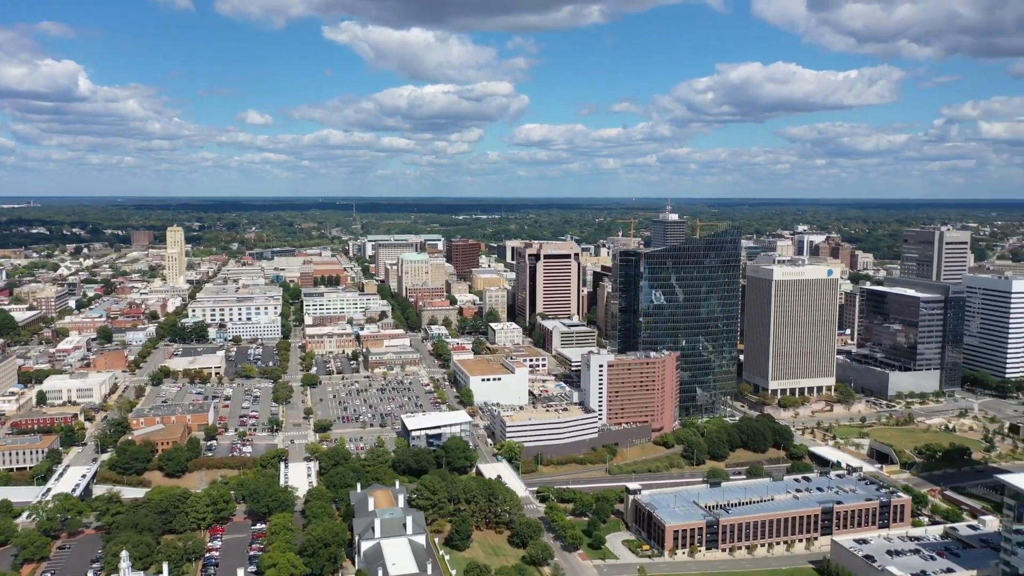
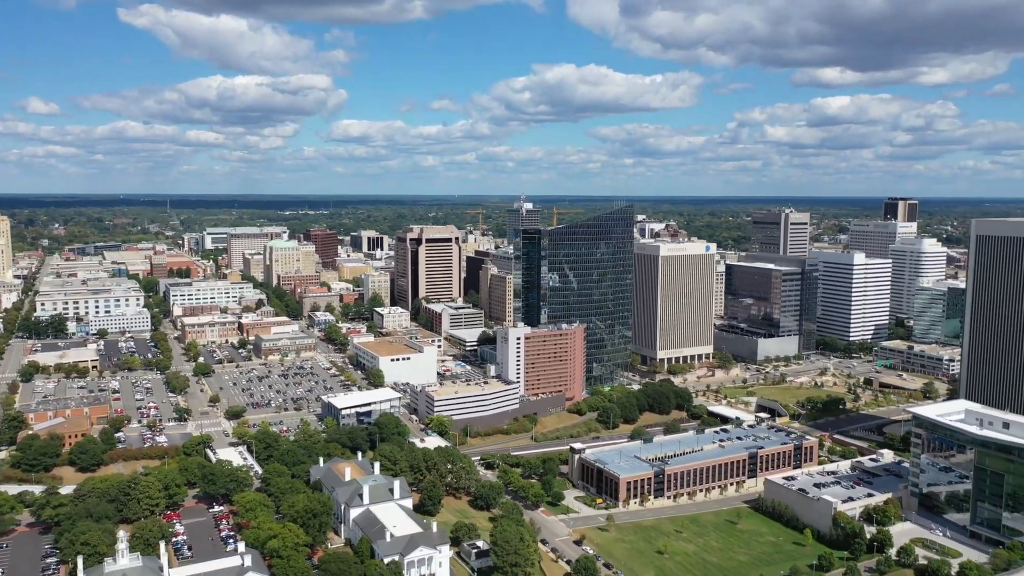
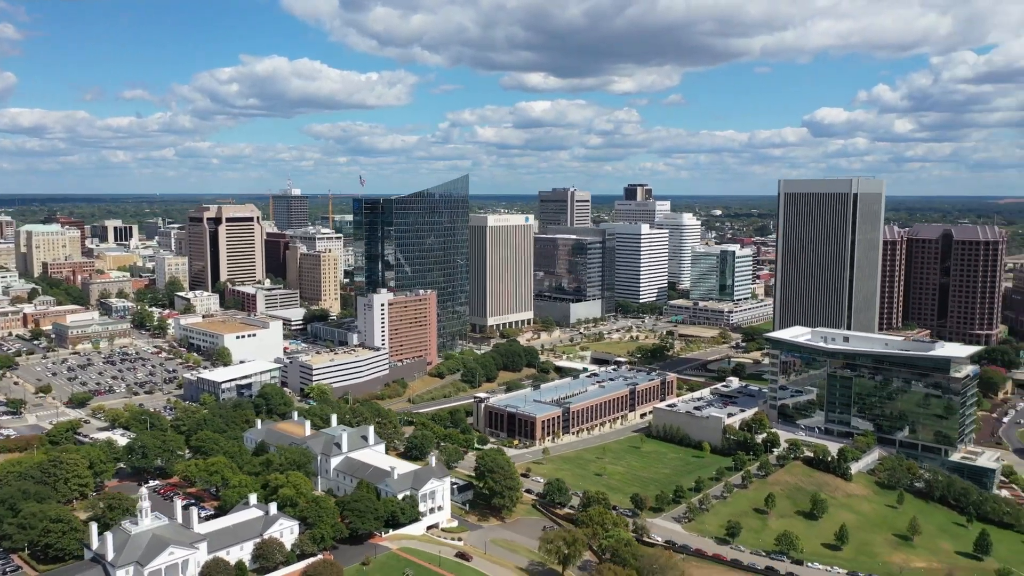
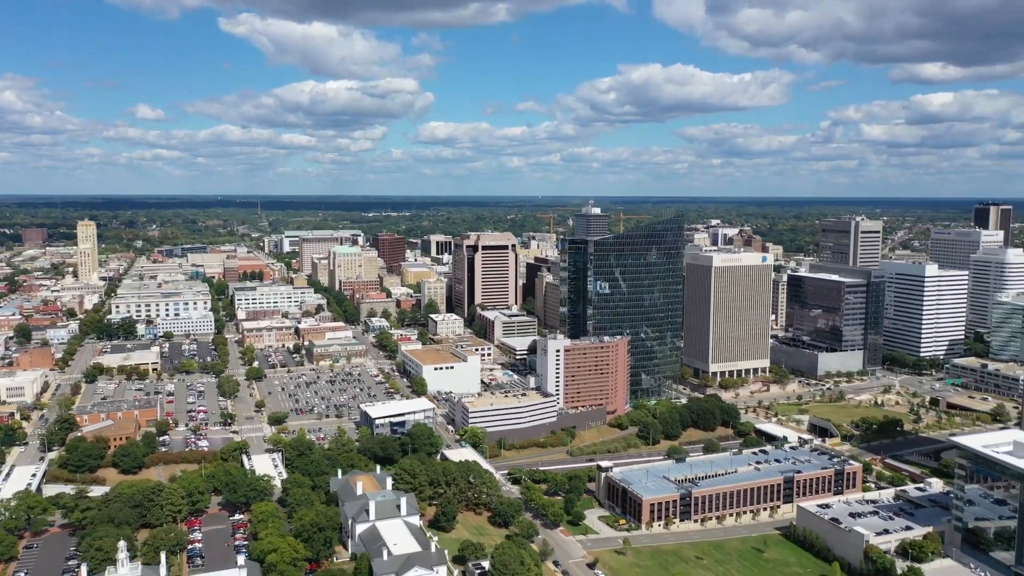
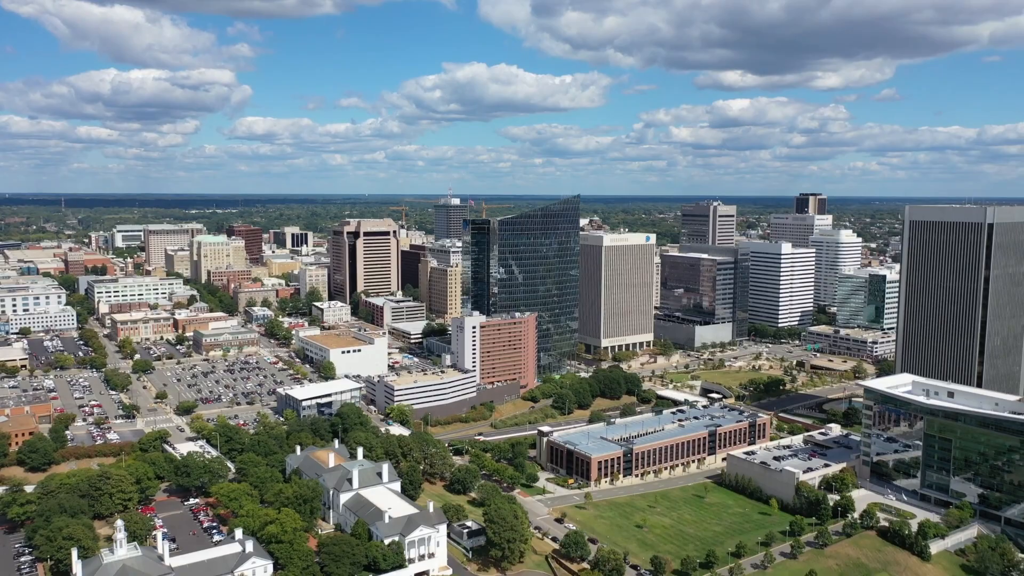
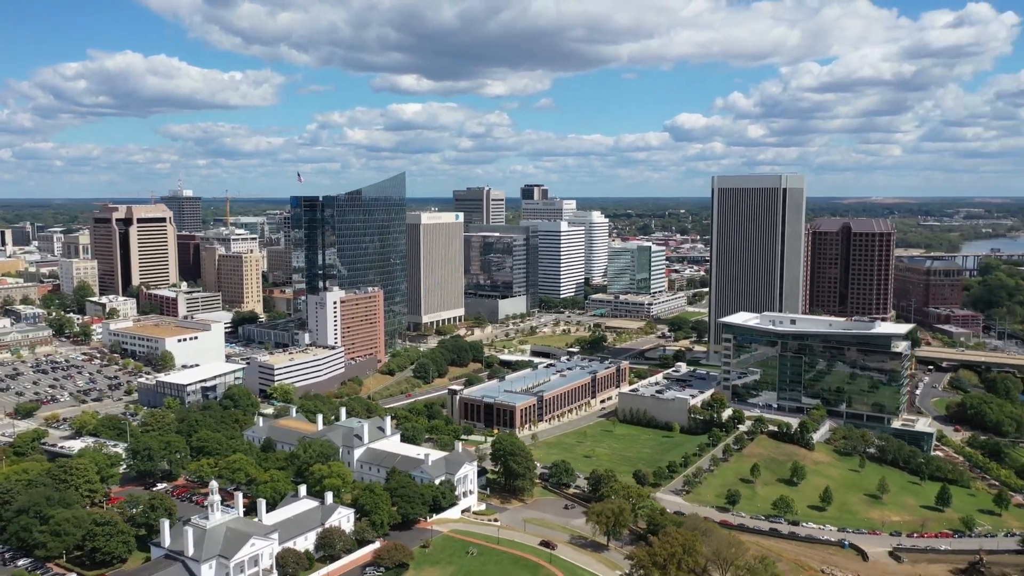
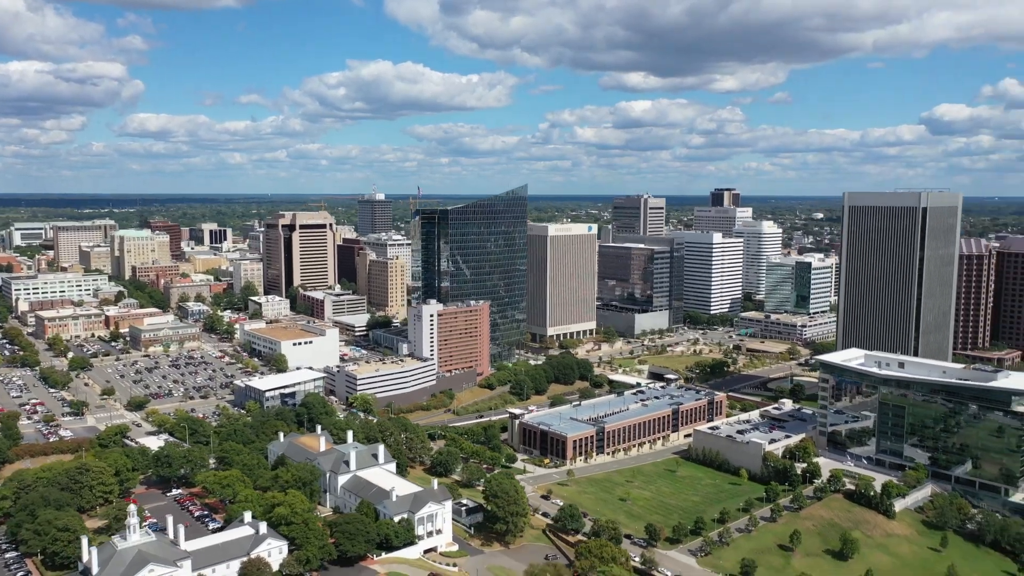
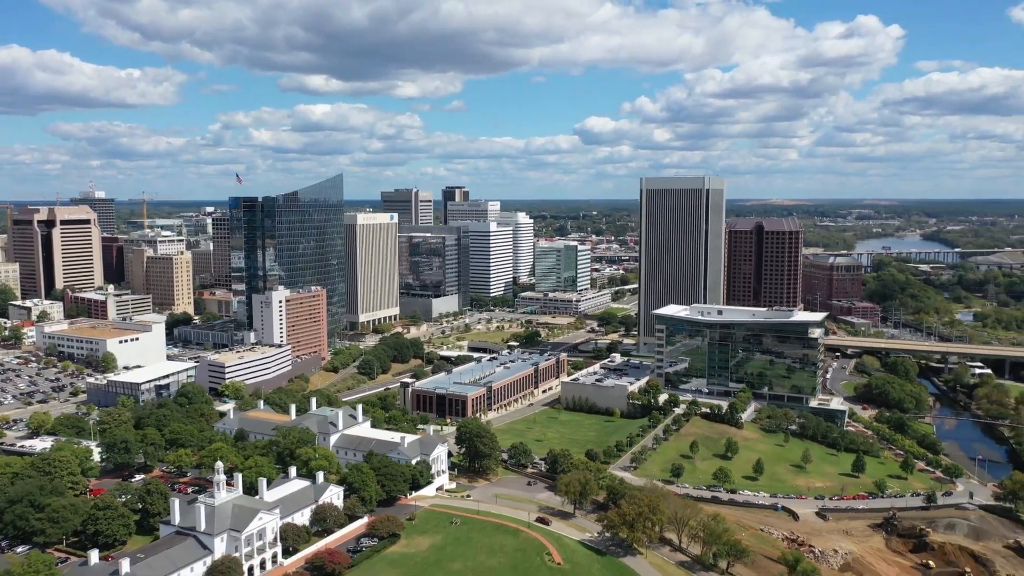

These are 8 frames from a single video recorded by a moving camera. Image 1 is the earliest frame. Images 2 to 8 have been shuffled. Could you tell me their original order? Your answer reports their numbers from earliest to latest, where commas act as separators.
4, 2, 5, 7, 3, 6, 8
